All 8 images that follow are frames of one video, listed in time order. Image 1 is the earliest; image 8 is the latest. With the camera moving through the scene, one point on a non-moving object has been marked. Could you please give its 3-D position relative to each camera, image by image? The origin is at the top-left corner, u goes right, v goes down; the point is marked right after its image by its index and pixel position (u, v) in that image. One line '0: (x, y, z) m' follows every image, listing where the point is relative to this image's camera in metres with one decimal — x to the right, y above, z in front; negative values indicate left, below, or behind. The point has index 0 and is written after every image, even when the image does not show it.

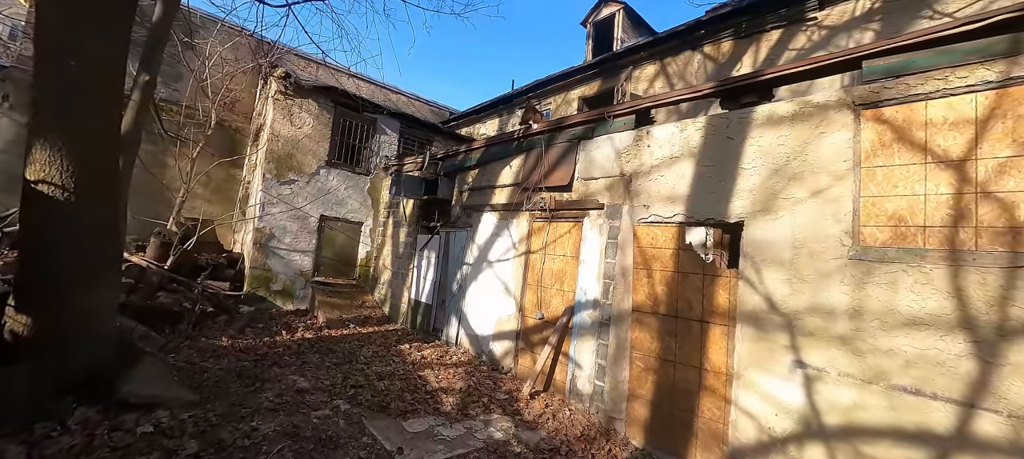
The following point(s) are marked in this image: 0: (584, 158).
0: (+0.9, +0.9, +5.1) m
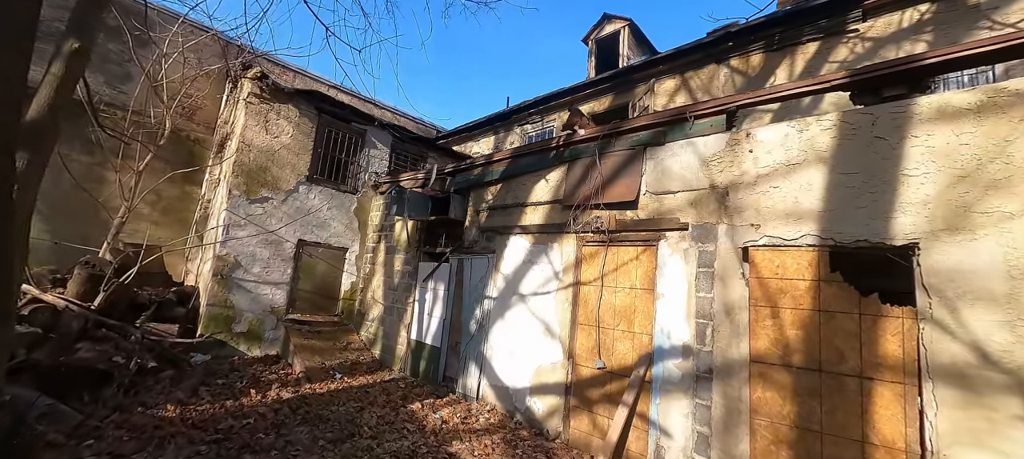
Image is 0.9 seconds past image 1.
0: (+1.4, +0.6, +4.2) m
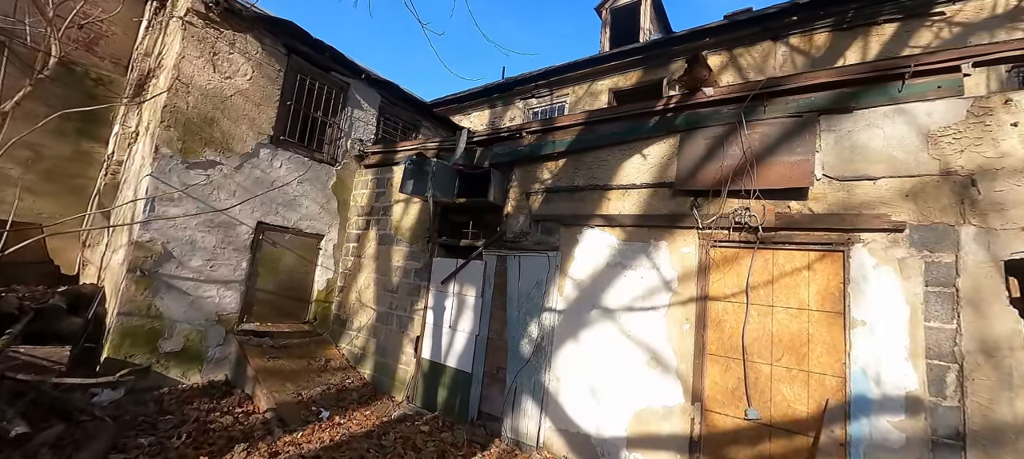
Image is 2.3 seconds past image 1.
0: (+2.4, +0.6, +3.0) m
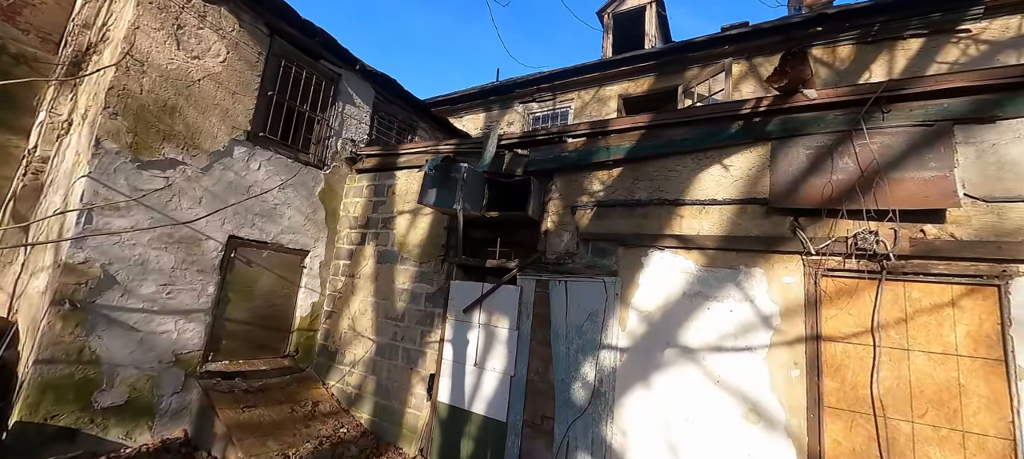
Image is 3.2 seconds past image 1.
0: (+2.9, +0.5, +2.6) m
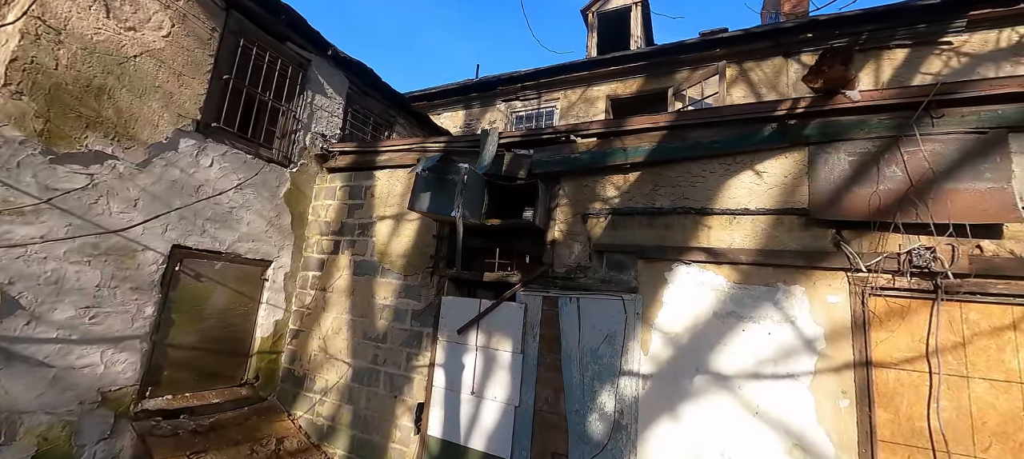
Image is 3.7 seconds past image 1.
0: (+3.0, +0.4, +2.4) m
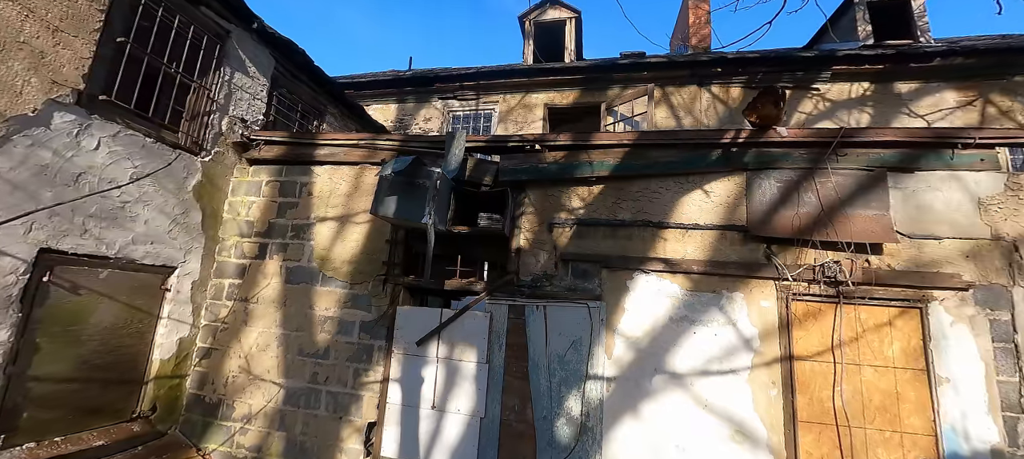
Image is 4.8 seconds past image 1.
0: (+2.9, +0.2, +3.1) m
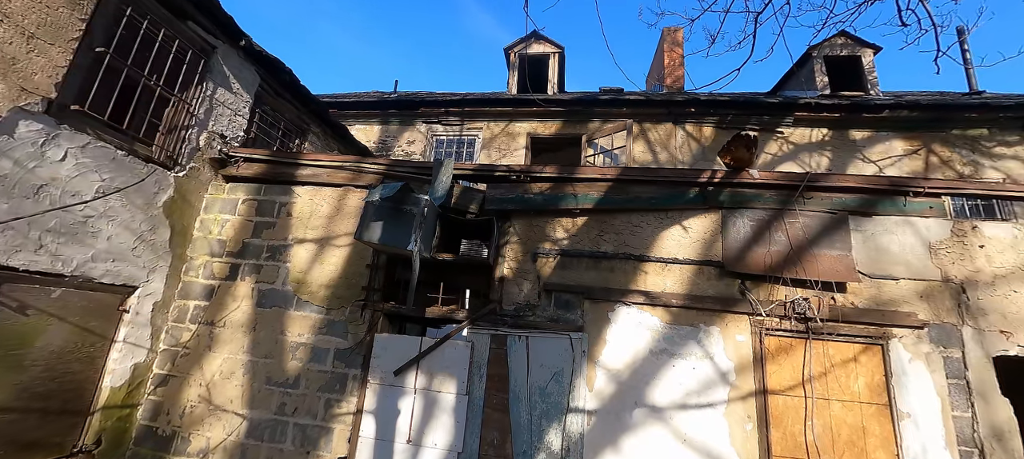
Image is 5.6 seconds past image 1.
0: (+2.8, -0.1, +3.3) m
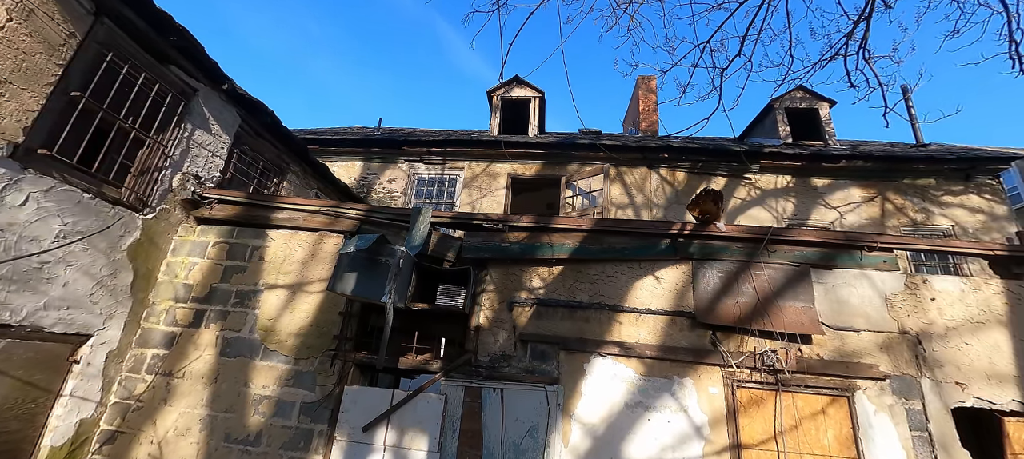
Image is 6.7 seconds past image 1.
0: (+2.6, -0.5, +3.5) m
